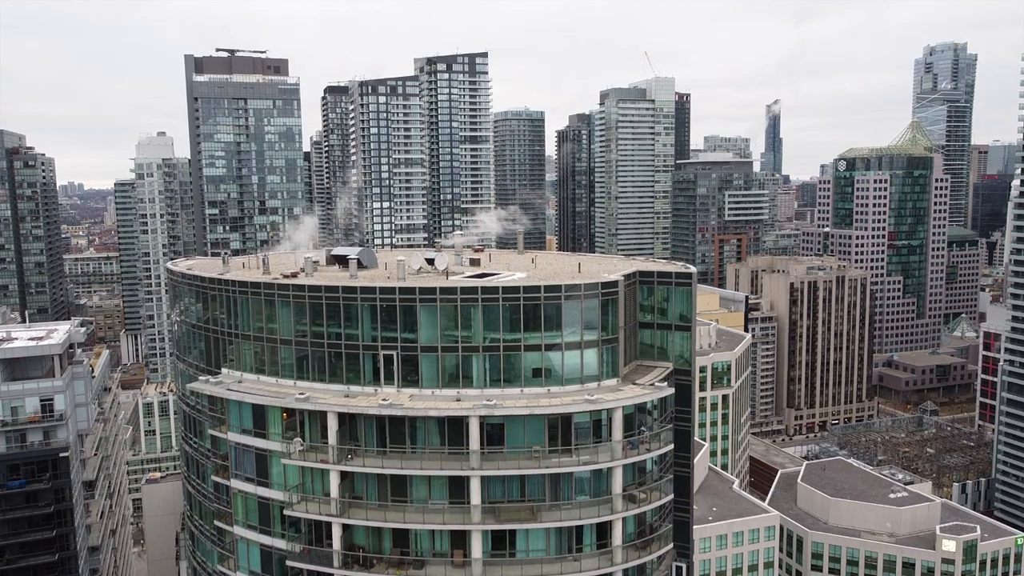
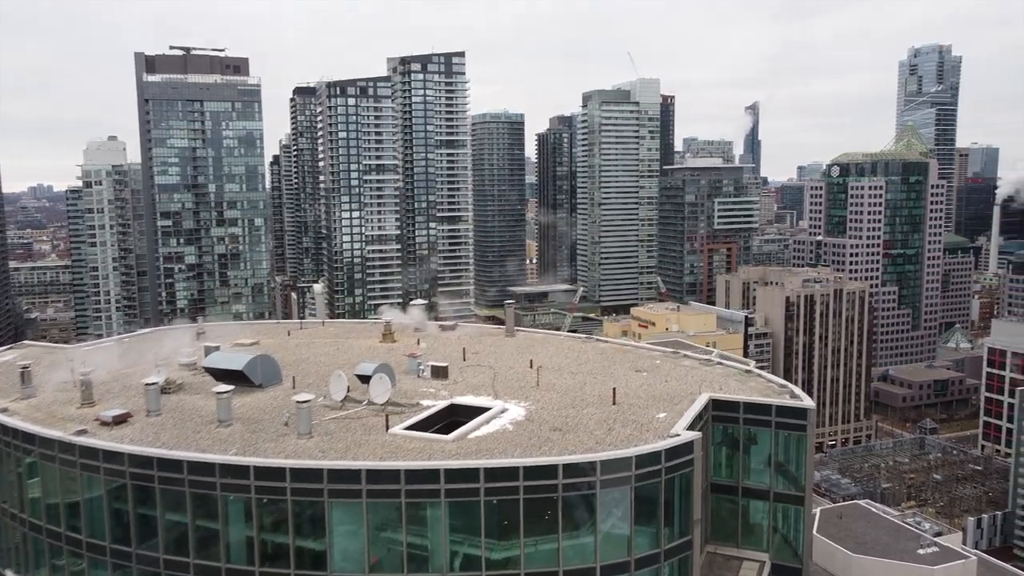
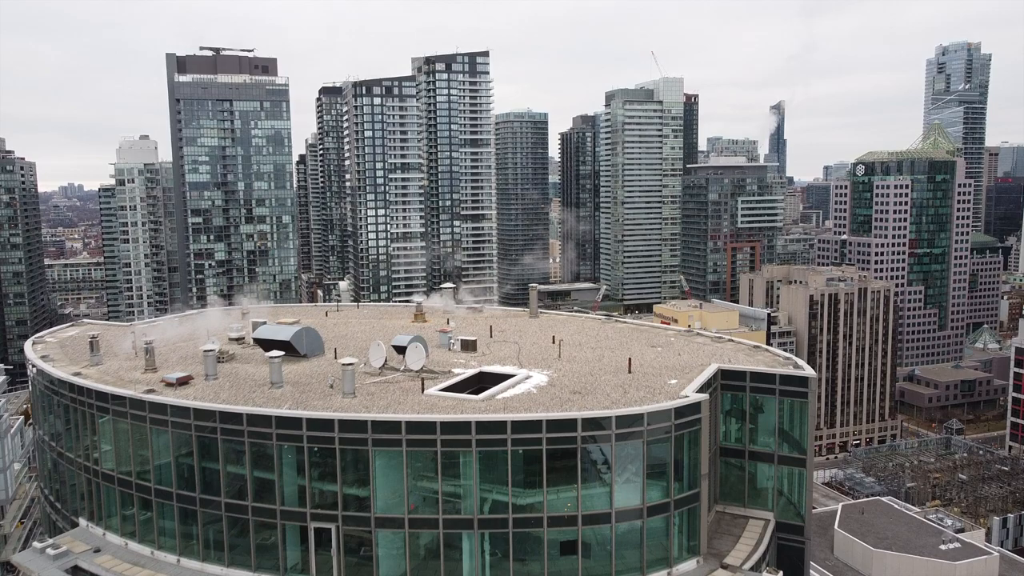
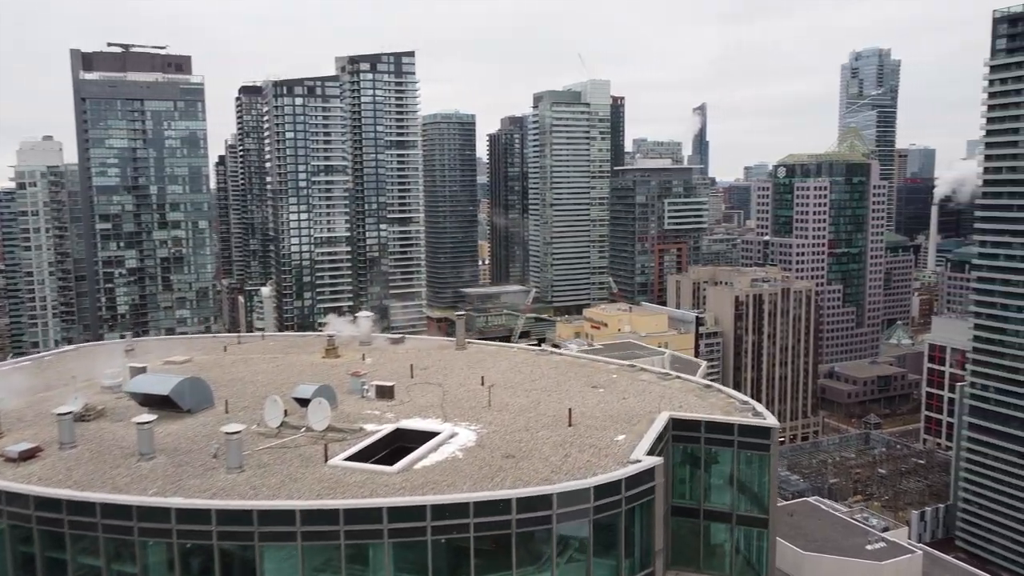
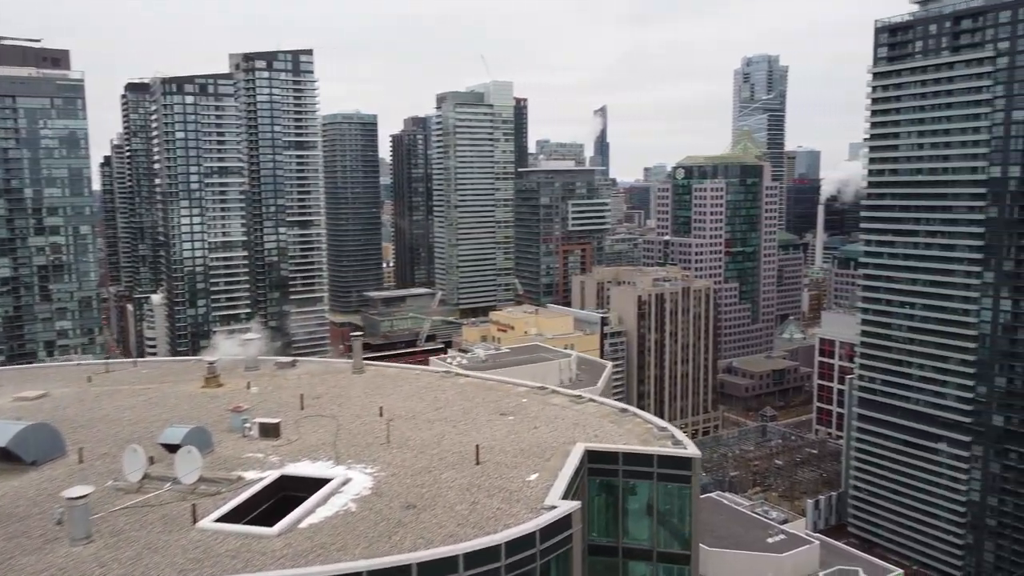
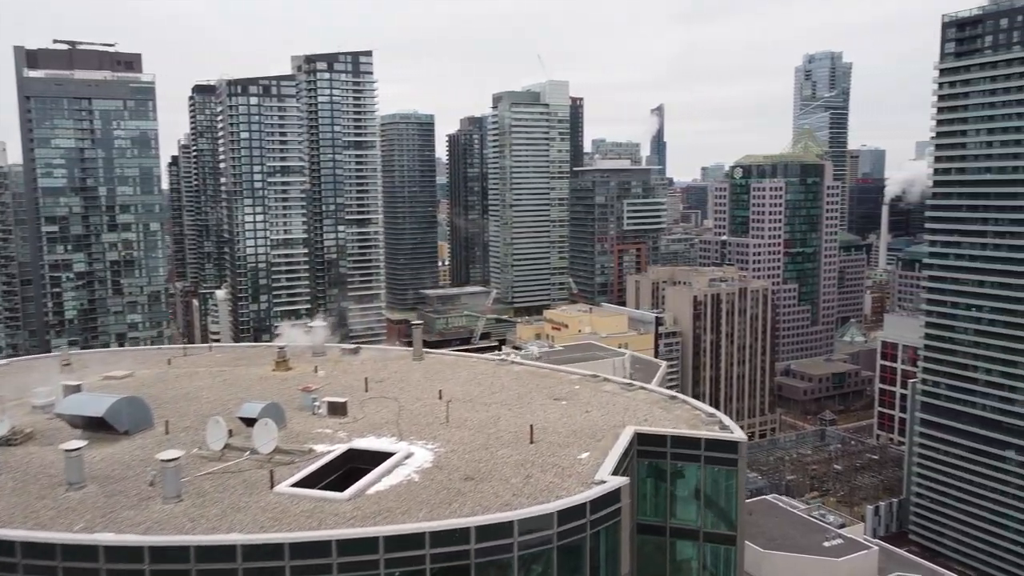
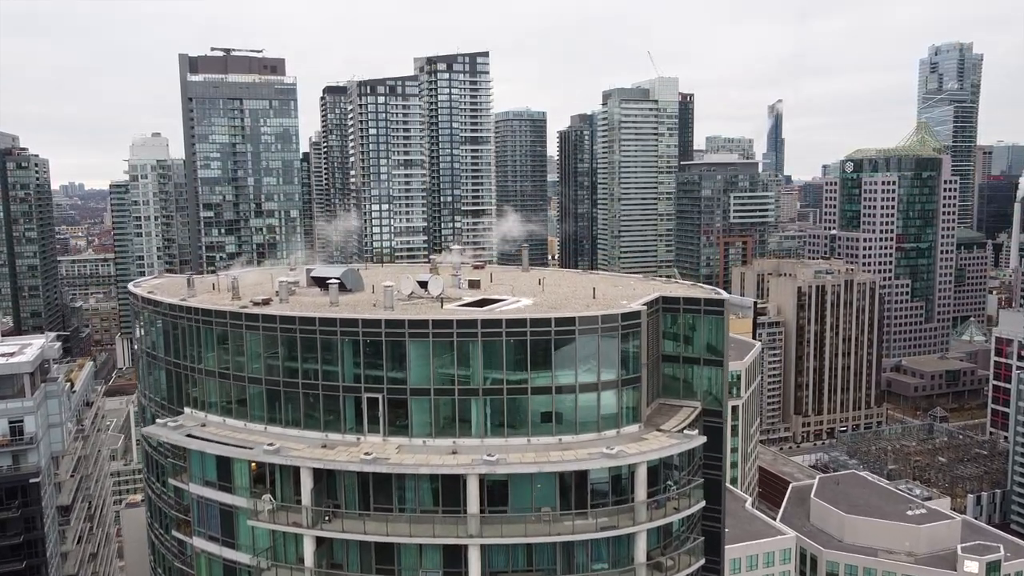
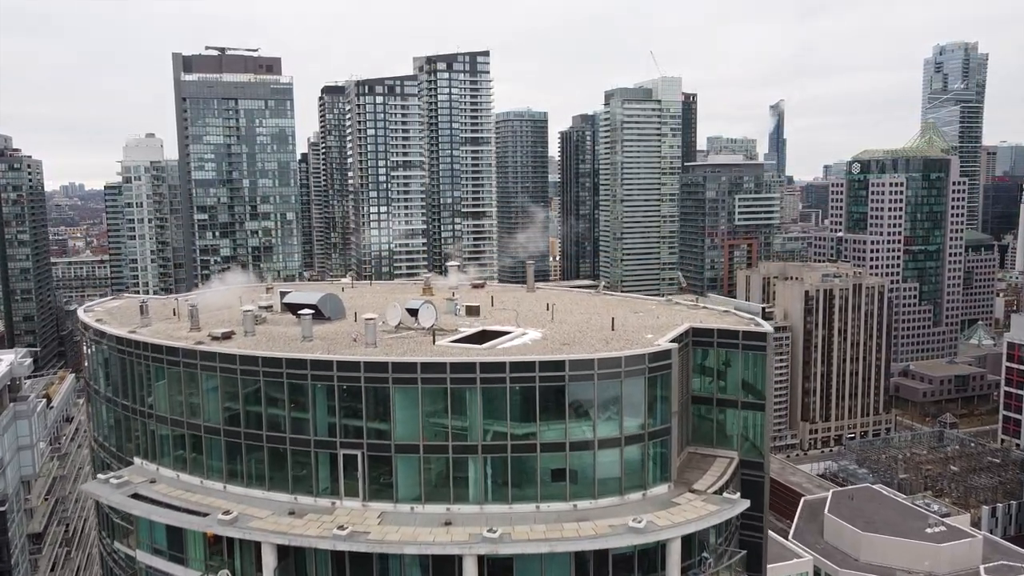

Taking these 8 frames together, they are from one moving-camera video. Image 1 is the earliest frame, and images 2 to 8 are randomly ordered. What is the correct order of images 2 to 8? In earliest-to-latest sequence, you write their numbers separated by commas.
7, 8, 3, 2, 4, 6, 5
